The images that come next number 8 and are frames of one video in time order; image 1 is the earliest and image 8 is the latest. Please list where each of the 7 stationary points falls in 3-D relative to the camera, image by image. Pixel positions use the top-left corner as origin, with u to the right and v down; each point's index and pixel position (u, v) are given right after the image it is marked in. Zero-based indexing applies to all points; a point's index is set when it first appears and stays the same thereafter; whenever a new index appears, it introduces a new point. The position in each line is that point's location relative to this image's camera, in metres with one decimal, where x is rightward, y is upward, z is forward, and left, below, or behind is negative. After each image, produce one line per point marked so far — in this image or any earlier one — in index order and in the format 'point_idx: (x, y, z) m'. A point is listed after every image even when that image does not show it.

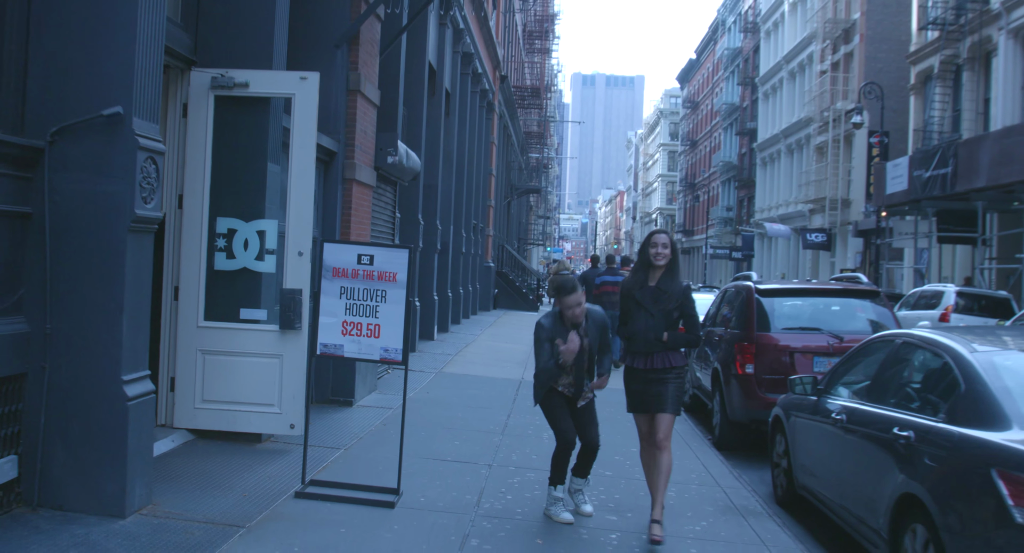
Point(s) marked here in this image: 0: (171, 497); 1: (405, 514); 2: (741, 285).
0: (-1.7, -1.1, +5.9) m
1: (-0.6, -1.2, +6.0) m
2: (+1.9, -0.1, +10.0) m
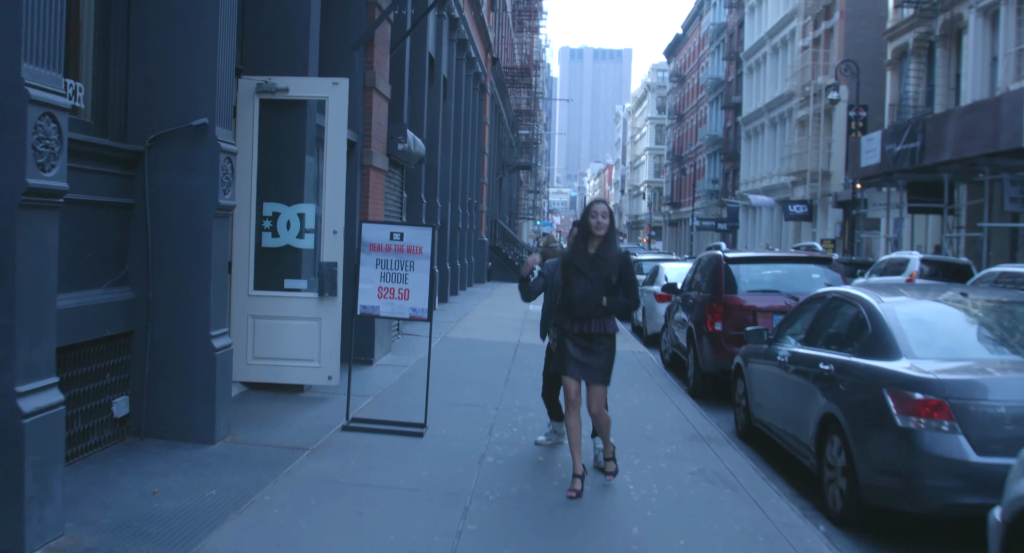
0: (-1.7, -1.0, +7.4) m
1: (-0.5, -1.0, +7.4) m
2: (+1.9, +0.2, +11.4) m
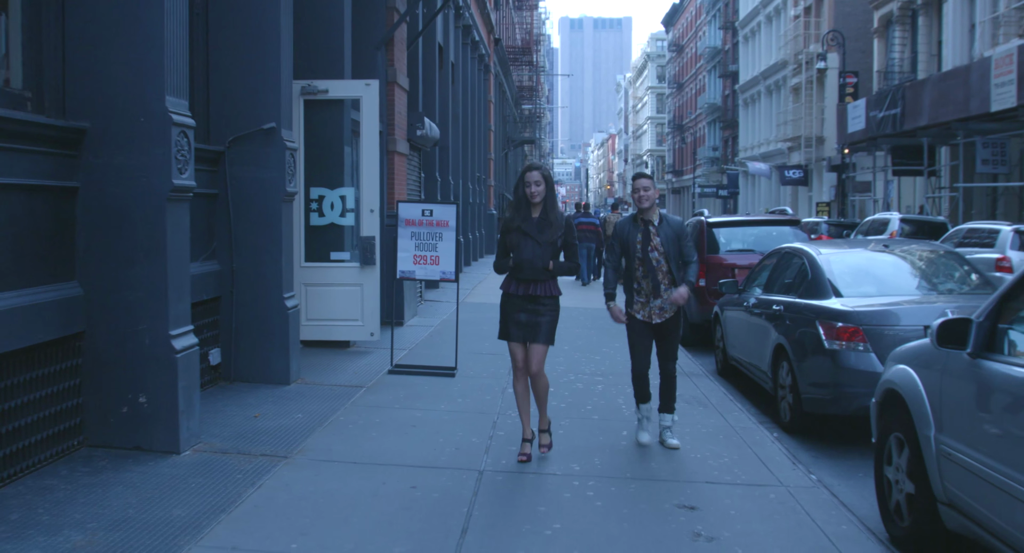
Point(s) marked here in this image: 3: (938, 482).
0: (-1.5, -0.8, +9.0) m
1: (-0.4, -0.8, +9.1) m
2: (+2.0, +0.6, +13.1) m
3: (+1.6, -0.8, +4.3) m
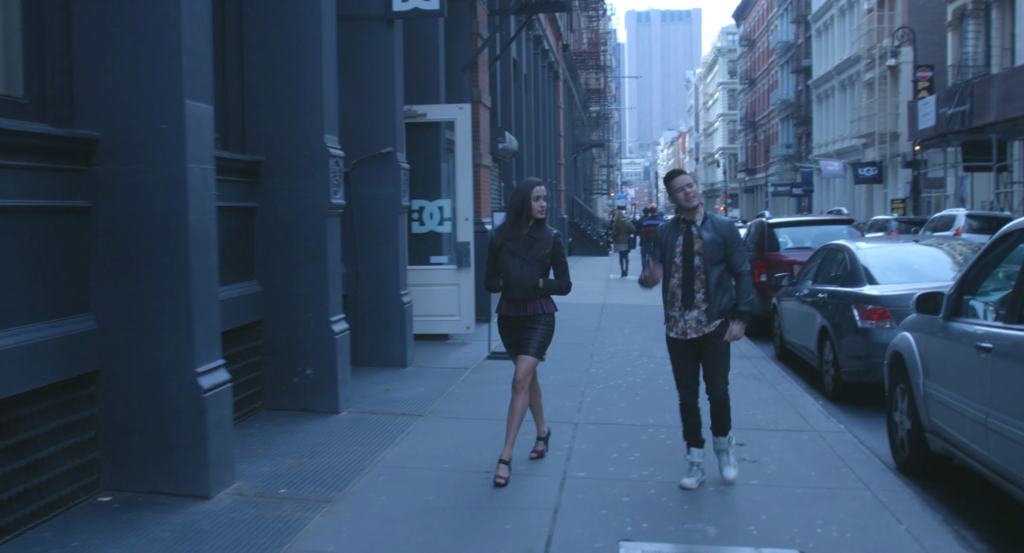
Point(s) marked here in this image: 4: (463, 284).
0: (-0.8, -0.8, +10.6) m
1: (+0.3, -0.8, +10.6) m
2: (+3.0, +0.7, +14.4) m
3: (+2.0, -0.7, +5.8) m
4: (-0.5, -0.1, +12.2) m
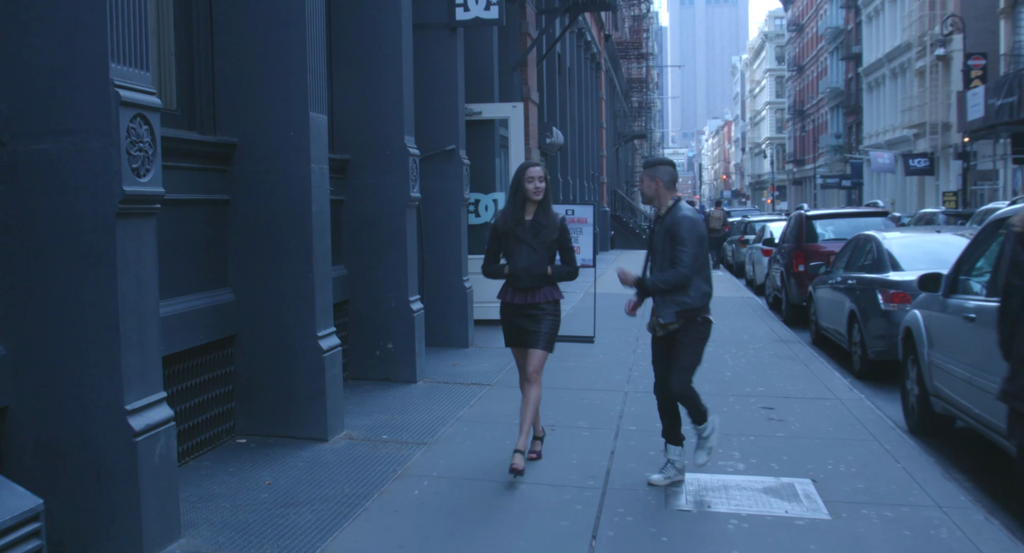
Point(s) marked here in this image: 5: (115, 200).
0: (-0.3, -0.6, +11.6) m
1: (+0.9, -0.7, +11.6) m
2: (+3.7, +0.8, +15.3) m
3: (+2.4, -0.6, +6.7) m
4: (+0.1, +0.1, +13.2) m
5: (-1.1, +0.2, +3.3) m
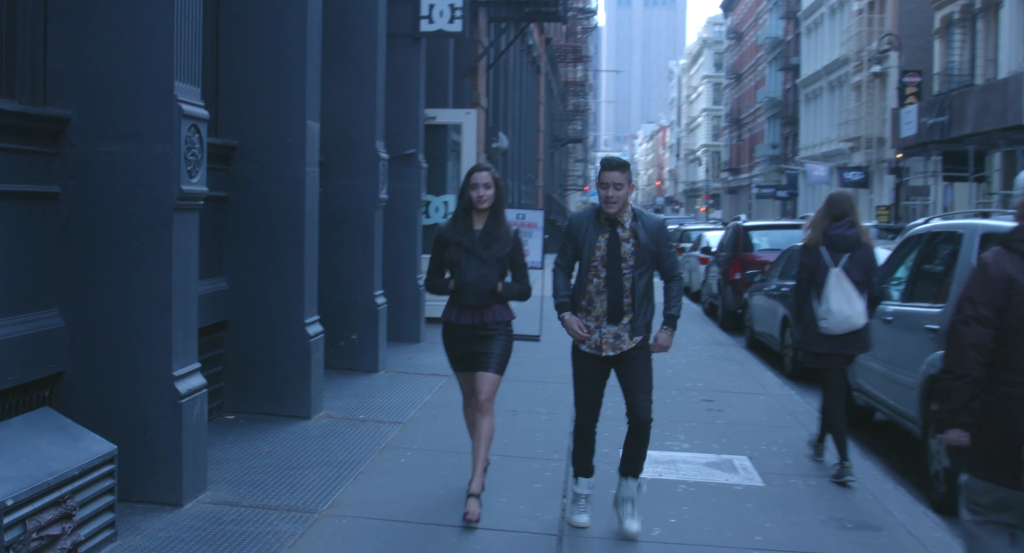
0: (-0.8, -0.6, +12.2) m
1: (+0.4, -0.7, +12.3) m
2: (+3.0, +0.7, +16.1) m
3: (+2.1, -0.6, +7.4) m
4: (-0.5, +0.1, +13.8) m
5: (-1.1, +0.3, +3.8) m
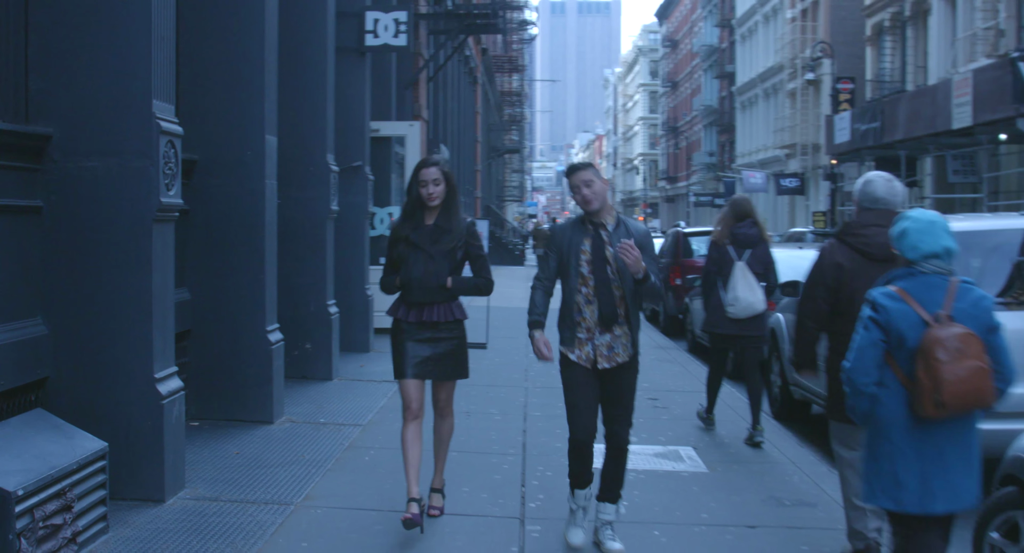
0: (-1.3, -0.7, +12.5) m
1: (-0.2, -0.7, +12.5) m
2: (+2.2, +0.6, +16.5) m
3: (+1.8, -0.6, +7.8) m
4: (-1.1, 0.0, +14.0) m
5: (-1.2, +0.2, +4.1) m
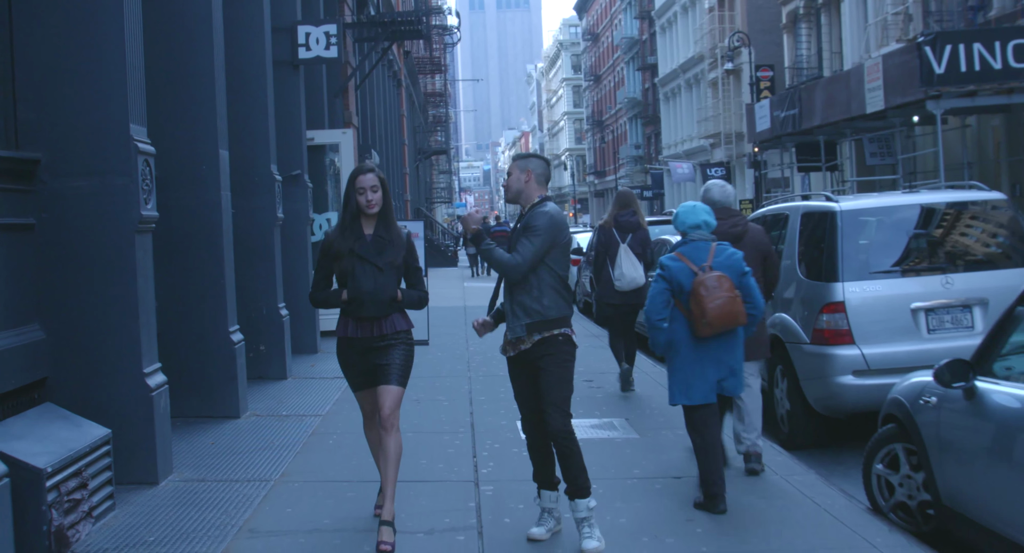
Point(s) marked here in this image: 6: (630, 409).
0: (-2.0, -0.7, +12.9) m
1: (-0.8, -0.7, +13.1) m
2: (+1.3, +0.8, +17.2) m
3: (+1.4, -0.5, +8.4) m
4: (-1.9, -0.1, +14.5) m
5: (-1.5, +0.2, +4.6) m
6: (+0.7, -0.8, +7.1) m
